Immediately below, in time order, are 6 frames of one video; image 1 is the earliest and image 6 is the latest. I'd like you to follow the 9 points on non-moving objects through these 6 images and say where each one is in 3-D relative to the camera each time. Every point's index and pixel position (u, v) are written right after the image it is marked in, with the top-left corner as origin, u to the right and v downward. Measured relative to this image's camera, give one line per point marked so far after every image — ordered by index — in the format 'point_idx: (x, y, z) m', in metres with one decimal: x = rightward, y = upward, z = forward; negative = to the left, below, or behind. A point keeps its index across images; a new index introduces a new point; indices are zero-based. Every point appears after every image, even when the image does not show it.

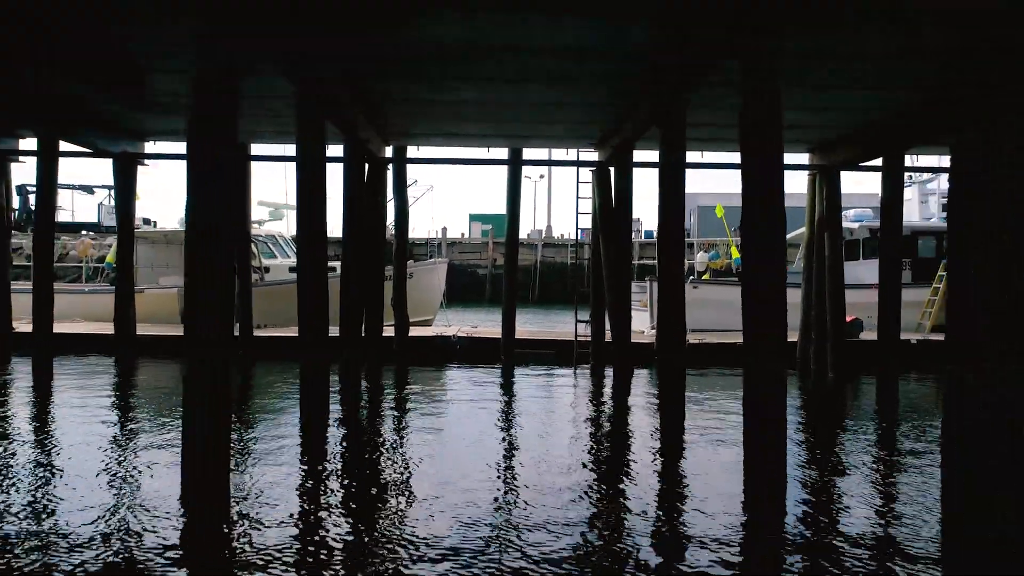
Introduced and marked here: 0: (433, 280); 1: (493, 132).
0: (-1.8, +0.2, +14.9) m
1: (-0.2, +1.9, +8.2) m
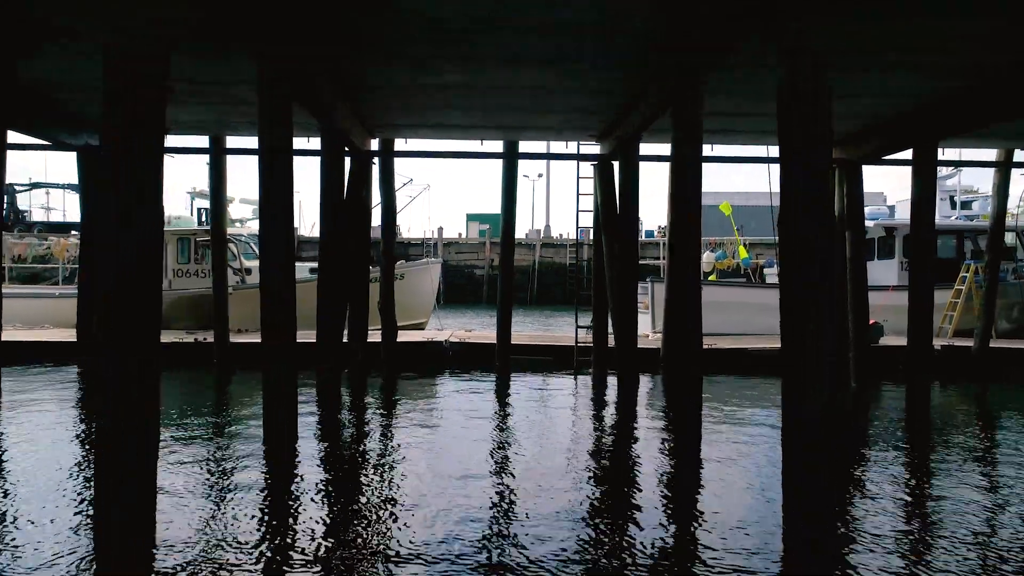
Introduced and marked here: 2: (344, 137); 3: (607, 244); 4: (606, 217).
0: (-1.8, +0.2, +14.2) m
1: (-0.3, +1.8, +7.5) m
2: (-1.8, +1.6, +7.1) m
3: (+1.1, +0.5, +7.9) m
4: (+1.1, +0.8, +8.0) m
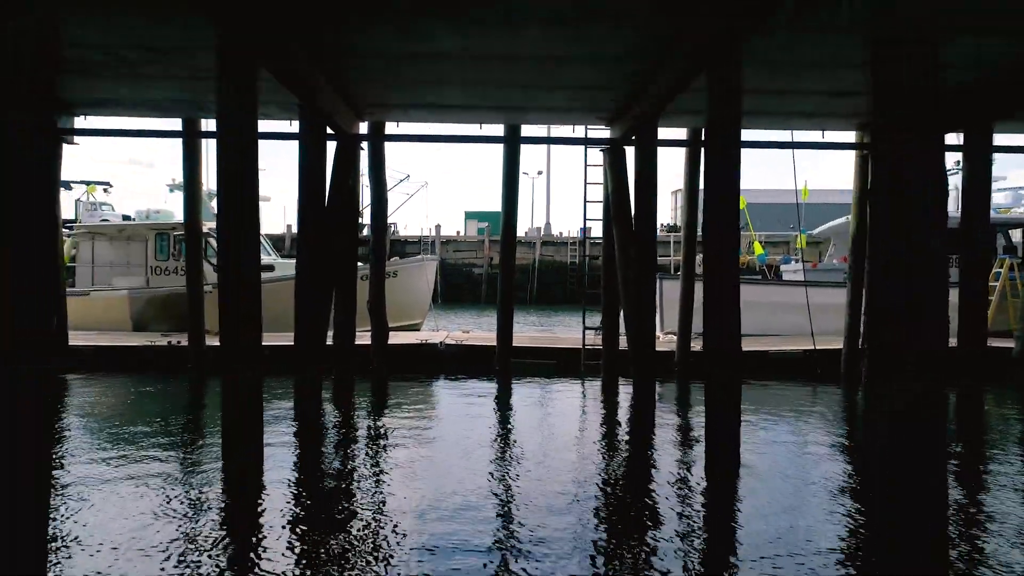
0: (-1.8, +0.2, +13.5) m
1: (-0.3, +1.9, +6.8) m
2: (-1.7, +1.6, +6.4) m
3: (+1.1, +0.6, +7.2) m
4: (+1.1, +0.9, +7.3) m
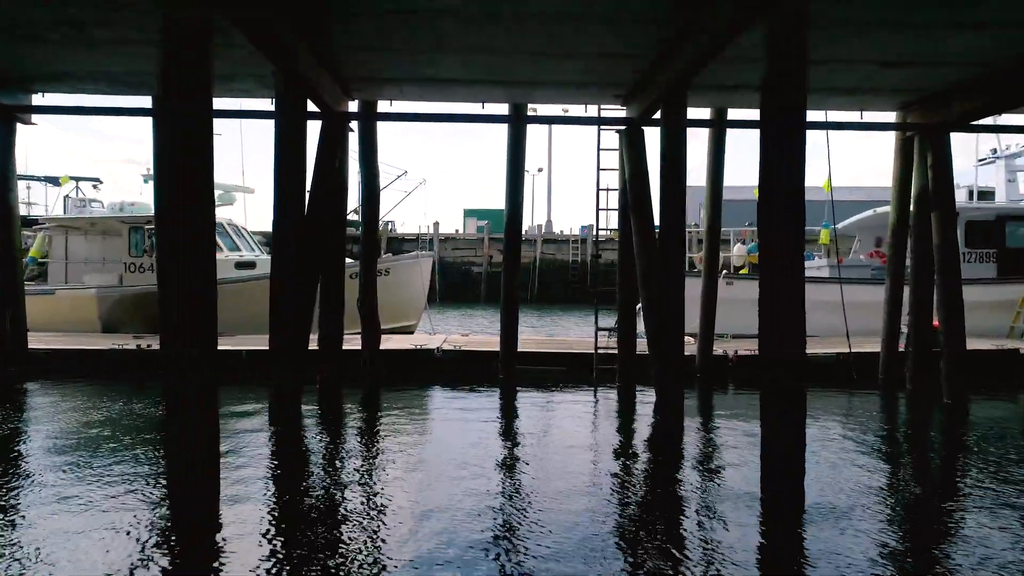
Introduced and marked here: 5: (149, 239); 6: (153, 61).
0: (-1.8, +0.2, +12.7) m
1: (-0.2, +1.9, +6.1) m
2: (-1.7, +1.6, +5.7) m
3: (+1.2, +0.6, +6.5) m
4: (+1.2, +0.9, +6.5) m
5: (-5.6, +0.8, +10.6) m
6: (-3.1, +2.0, +6.0) m
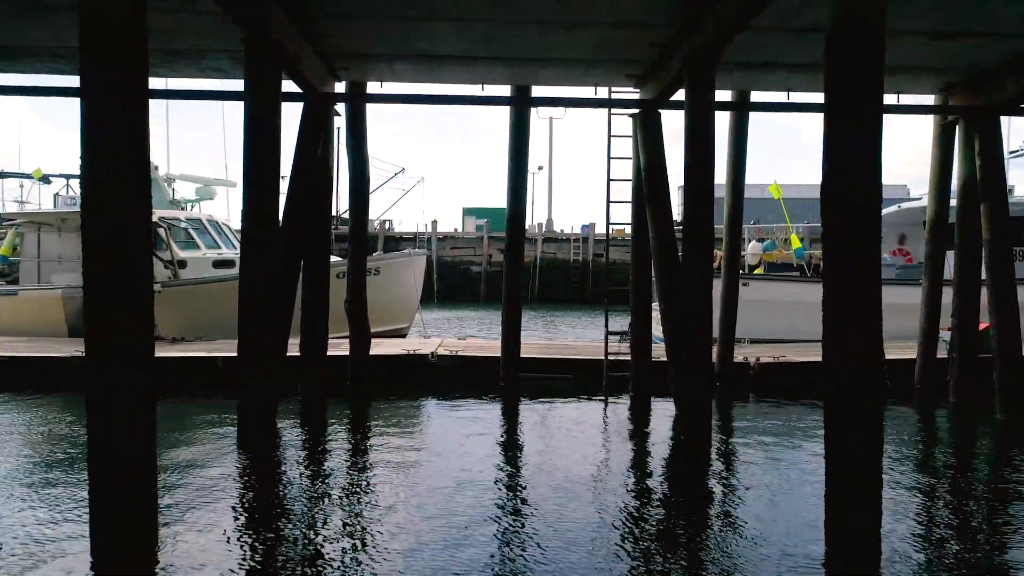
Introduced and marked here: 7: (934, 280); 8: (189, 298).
0: (-1.8, +0.2, +12.1) m
1: (-0.2, +1.9, +5.4) m
2: (-1.7, +1.6, +5.0) m
3: (+1.2, +0.6, +5.9) m
4: (+1.2, +0.9, +5.9) m
5: (-5.5, +0.8, +10.0) m
6: (-3.1, +2.0, +5.4) m
7: (+4.0, +0.1, +6.6) m
8: (-4.8, -0.1, +10.1) m
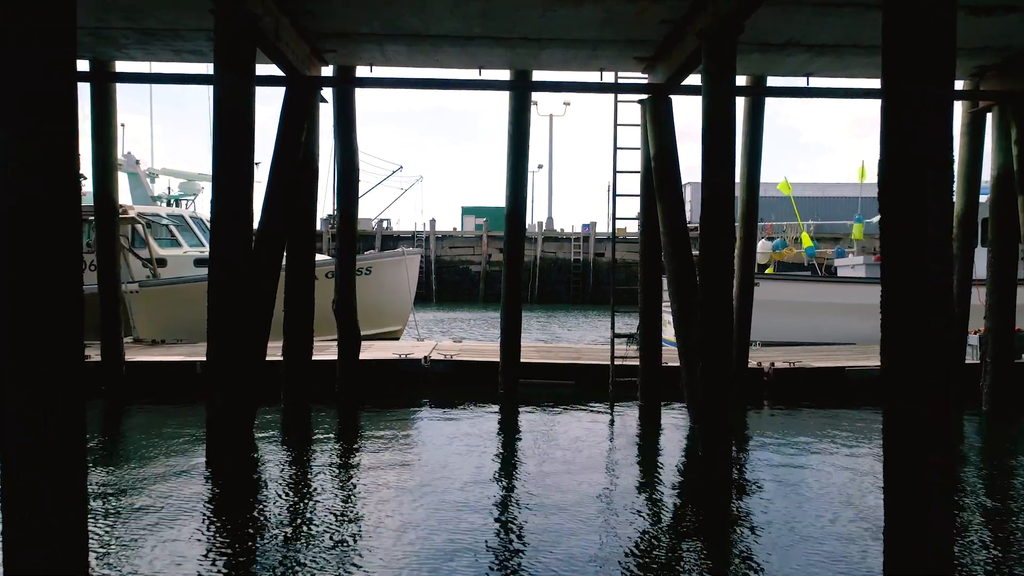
0: (-1.8, +0.2, +11.7) m
1: (-0.2, +1.9, +5.0) m
2: (-1.7, +1.6, +4.6) m
3: (+1.2, +0.6, +5.4) m
4: (+1.2, +0.9, +5.5) m
5: (-5.5, +0.8, +9.5) m
6: (-3.1, +2.0, +4.9) m
7: (+4.0, +0.1, +6.1) m
8: (-4.8, -0.1, +9.6) m
